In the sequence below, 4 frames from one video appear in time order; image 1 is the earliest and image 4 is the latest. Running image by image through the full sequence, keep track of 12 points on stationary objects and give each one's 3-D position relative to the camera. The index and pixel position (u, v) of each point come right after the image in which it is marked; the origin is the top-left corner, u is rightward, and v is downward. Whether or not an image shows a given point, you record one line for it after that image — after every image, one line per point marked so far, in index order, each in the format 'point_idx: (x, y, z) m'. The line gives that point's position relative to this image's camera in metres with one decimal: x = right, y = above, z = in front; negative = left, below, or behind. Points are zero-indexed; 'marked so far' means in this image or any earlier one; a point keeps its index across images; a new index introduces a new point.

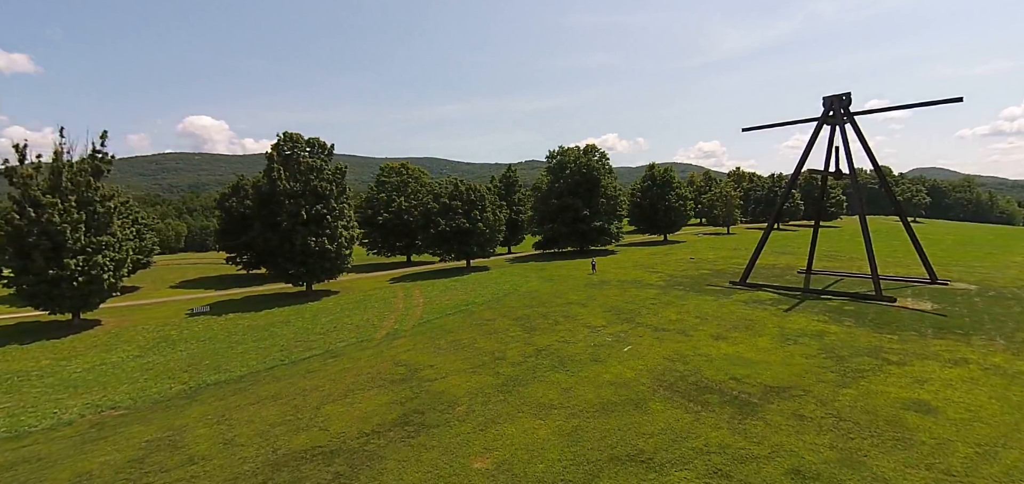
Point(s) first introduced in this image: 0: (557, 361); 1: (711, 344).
0: (+1.7, -4.5, +18.7) m
1: (+7.8, -4.0, +19.7) m
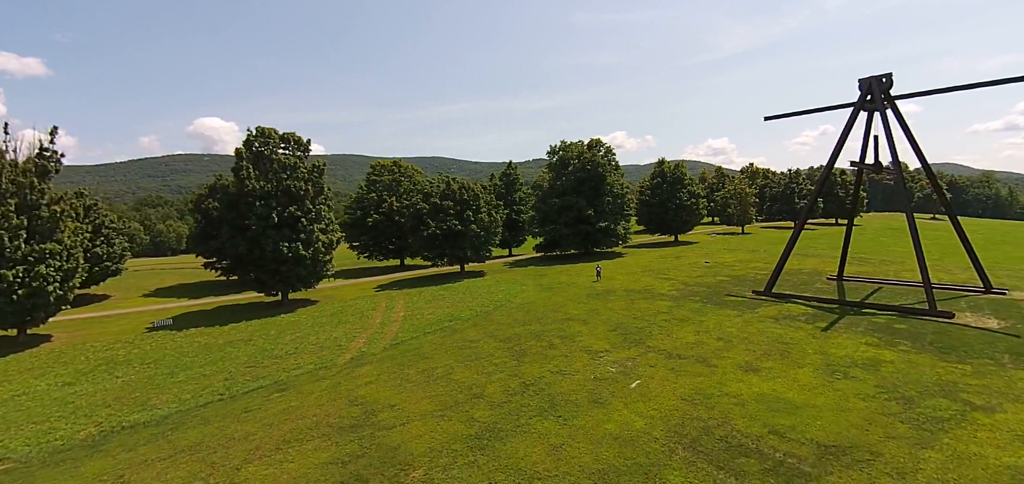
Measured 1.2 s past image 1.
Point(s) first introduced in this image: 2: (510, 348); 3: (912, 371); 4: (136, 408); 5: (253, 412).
0: (+1.0, -4.8, +15.0) m
1: (+7.2, -4.3, +15.8) m
2: (-0.1, -4.2, +19.9) m
3: (+13.1, -4.3, +16.5) m
4: (-13.6, -6.0, +18.1) m
5: (-8.5, -5.6, +16.5) m
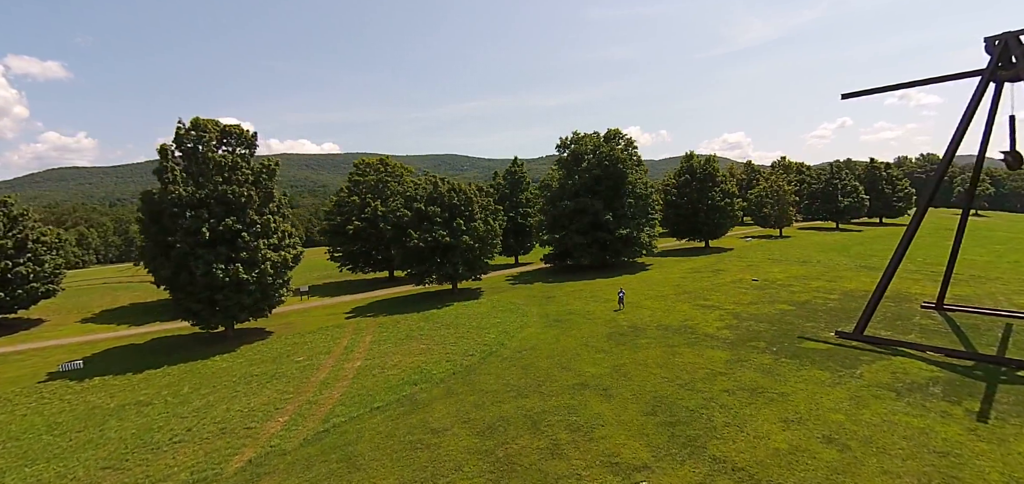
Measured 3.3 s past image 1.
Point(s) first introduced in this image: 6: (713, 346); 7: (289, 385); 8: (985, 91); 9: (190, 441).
0: (+0.4, -5.9, +7.7) m
1: (+6.6, -5.3, +8.3) m
2: (-0.6, -5.3, +12.6) m
3: (+12.5, -5.3, +8.9) m
4: (-14.1, -7.2, +11.2) m
5: (-9.1, -6.7, +9.5) m
6: (+7.8, -4.0, +19.4) m
7: (-8.5, -5.5, +19.3) m
8: (+17.3, +5.6, +18.4) m
9: (-9.9, -6.1, +15.4) m
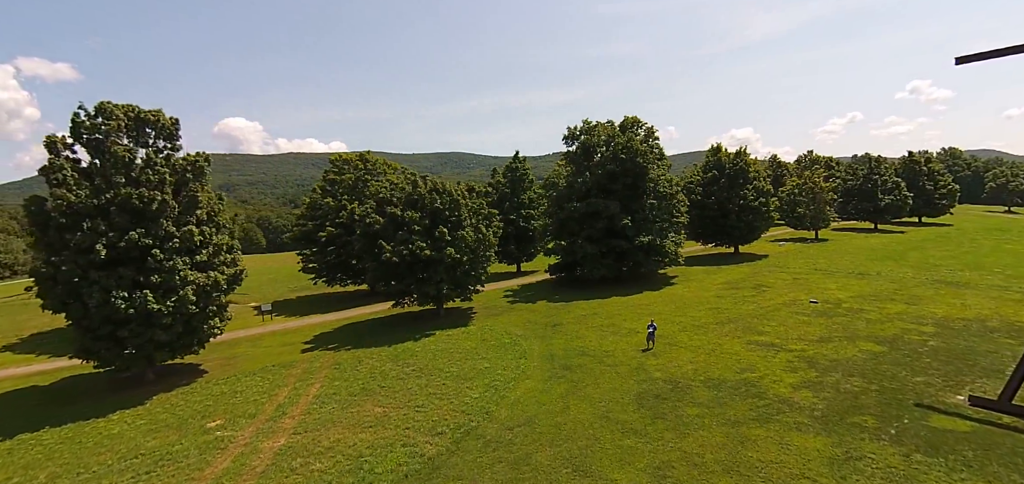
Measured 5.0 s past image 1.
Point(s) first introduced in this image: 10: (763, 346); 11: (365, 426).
0: (-0.1, -6.7, +1.4) m
1: (+6.0, -6.1, +2.0) m
2: (-1.0, -6.0, +6.4) m
3: (+12.0, -6.0, +2.5) m
4: (-14.6, -8.0, +5.3) m
5: (-9.6, -7.6, +3.4) m
6: (+7.4, -4.7, +13.0) m
7: (-8.9, -6.3, +13.2) m
8: (+16.8, +4.9, +11.8) m
9: (-10.3, -6.9, +9.4) m
10: (+9.7, -4.0, +19.4) m
11: (-4.4, -5.5, +14.9) m
